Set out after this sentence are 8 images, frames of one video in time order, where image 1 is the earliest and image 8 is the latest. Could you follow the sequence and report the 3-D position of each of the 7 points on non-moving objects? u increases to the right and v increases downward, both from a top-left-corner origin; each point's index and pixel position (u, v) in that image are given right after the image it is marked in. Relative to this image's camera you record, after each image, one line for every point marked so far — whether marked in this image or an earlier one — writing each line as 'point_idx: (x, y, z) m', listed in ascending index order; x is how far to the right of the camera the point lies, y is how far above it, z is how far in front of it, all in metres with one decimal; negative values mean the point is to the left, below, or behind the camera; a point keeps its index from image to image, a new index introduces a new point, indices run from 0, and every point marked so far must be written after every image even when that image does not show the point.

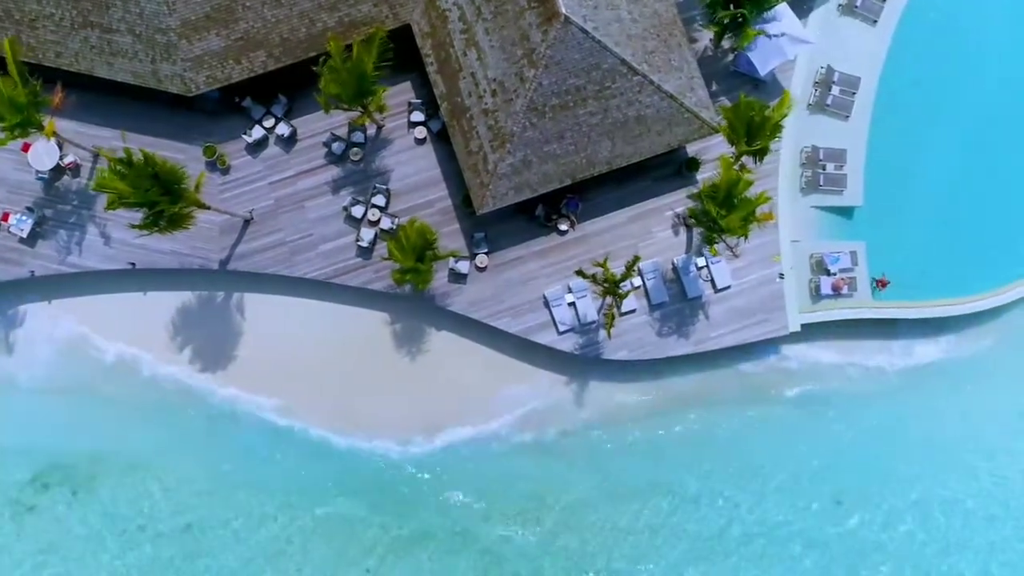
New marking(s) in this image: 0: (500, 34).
0: (-0.2, +5.1, +13.3) m
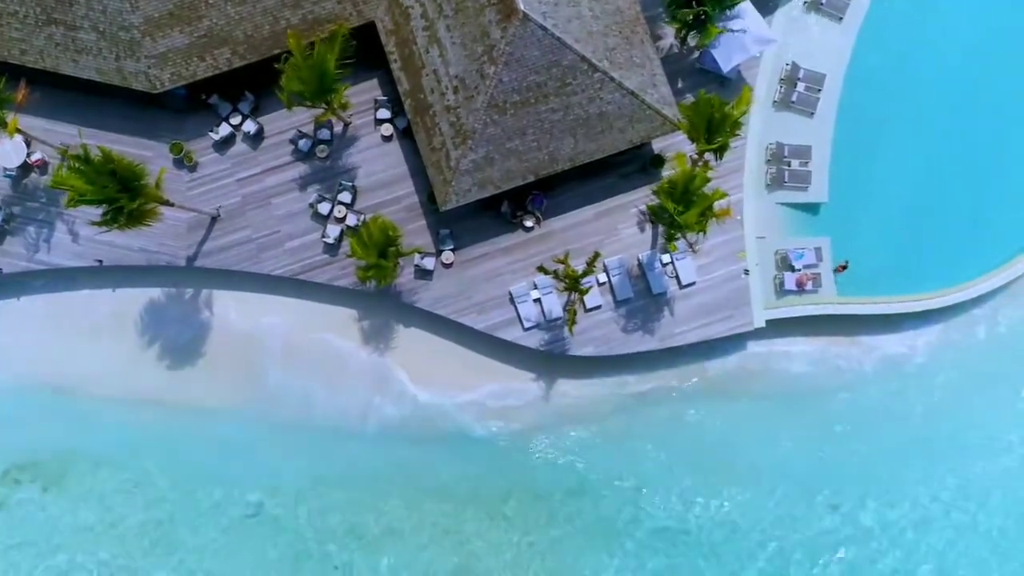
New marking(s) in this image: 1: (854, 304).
0: (-1.0, +5.2, +13.3) m
1: (+7.9, -0.3, +15.4) m
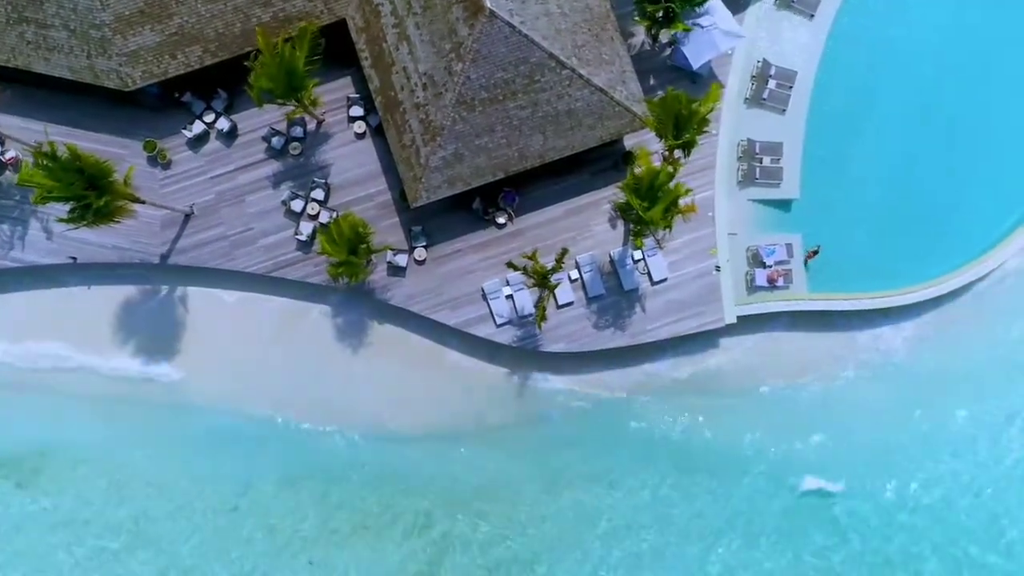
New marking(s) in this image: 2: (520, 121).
0: (-1.7, +5.3, +13.4) m
1: (+7.3, -0.3, +15.4) m
2: (+0.2, +3.5, +13.8) m
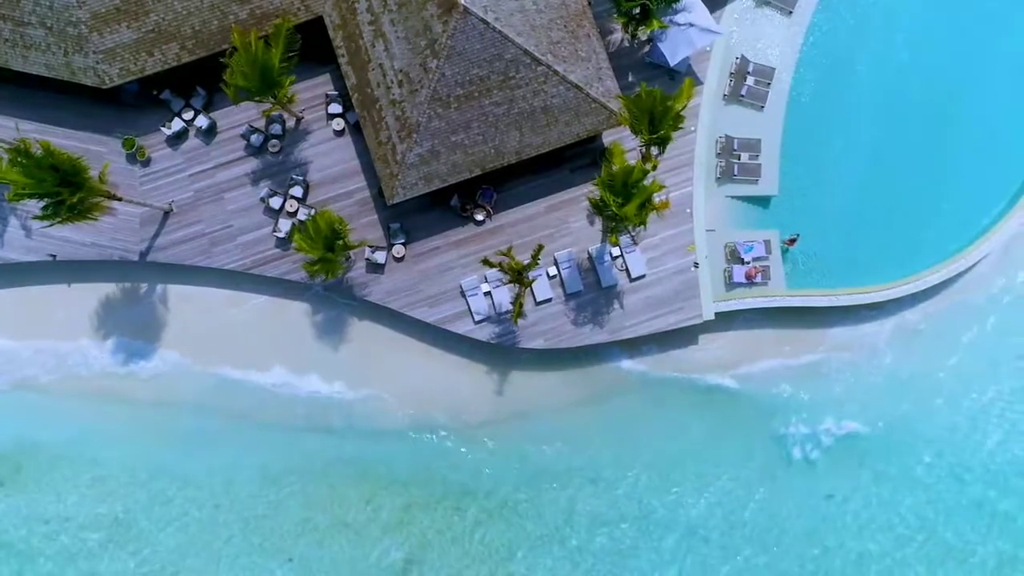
0: (-2.2, +5.3, +13.4) m
1: (+6.8, -0.2, +15.4) m
2: (-0.3, +3.6, +13.8) m
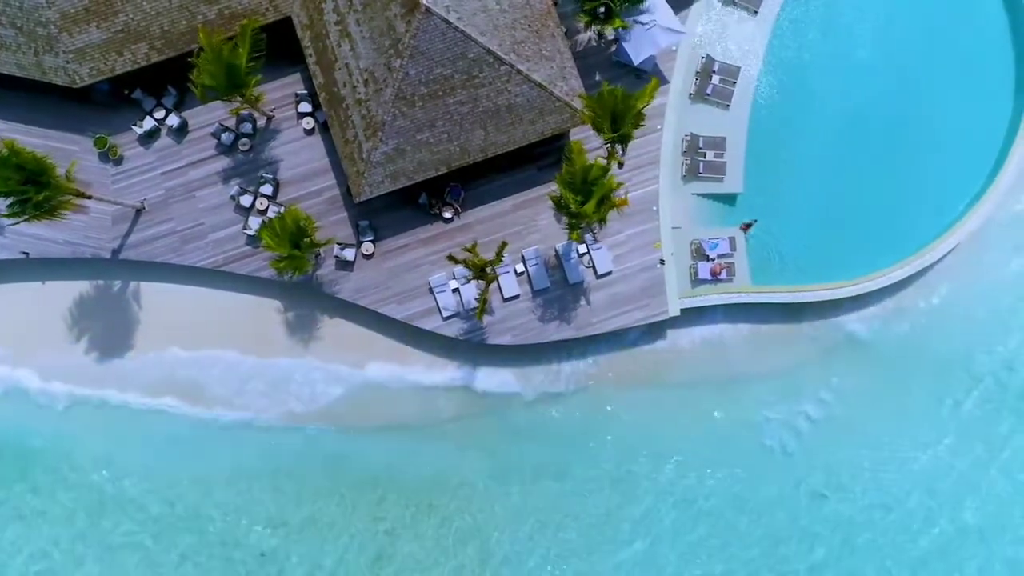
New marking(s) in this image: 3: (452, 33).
0: (-2.9, +5.4, +13.5) m
1: (+6.0, -0.1, +15.6) m
2: (-1.1, +3.6, +14.0) m
3: (-1.2, +5.1, +13.2) m
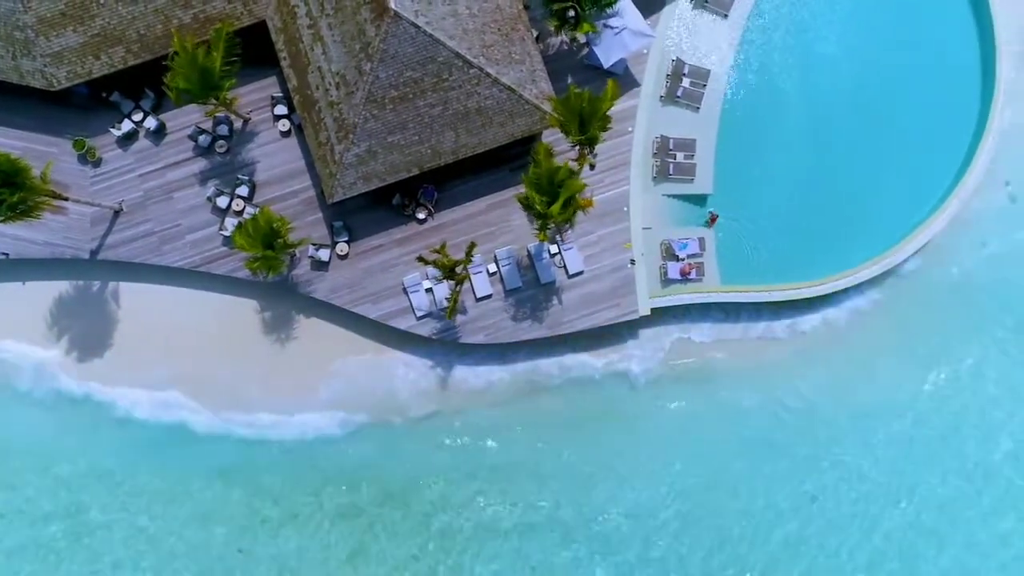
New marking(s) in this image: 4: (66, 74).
0: (-3.6, +5.4, +13.8) m
1: (+5.4, -0.1, +15.8) m
2: (-1.7, +3.6, +14.2) m
3: (-1.8, +5.1, +13.4) m
4: (-9.9, +4.8, +14.7) m
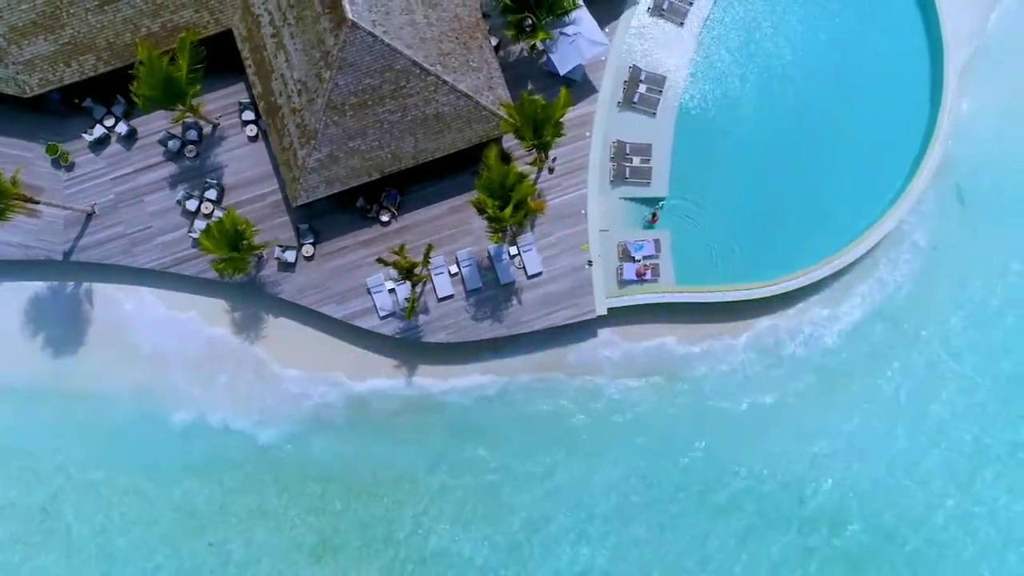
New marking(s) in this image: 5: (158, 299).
0: (-4.6, +5.4, +14.2) m
1: (+4.4, -0.1, +16.3) m
2: (-2.7, +3.6, +14.7) m
3: (-2.8, +5.1, +13.9) m
4: (-10.9, +4.7, +15.1) m
5: (-9.1, -0.3, +17.0) m
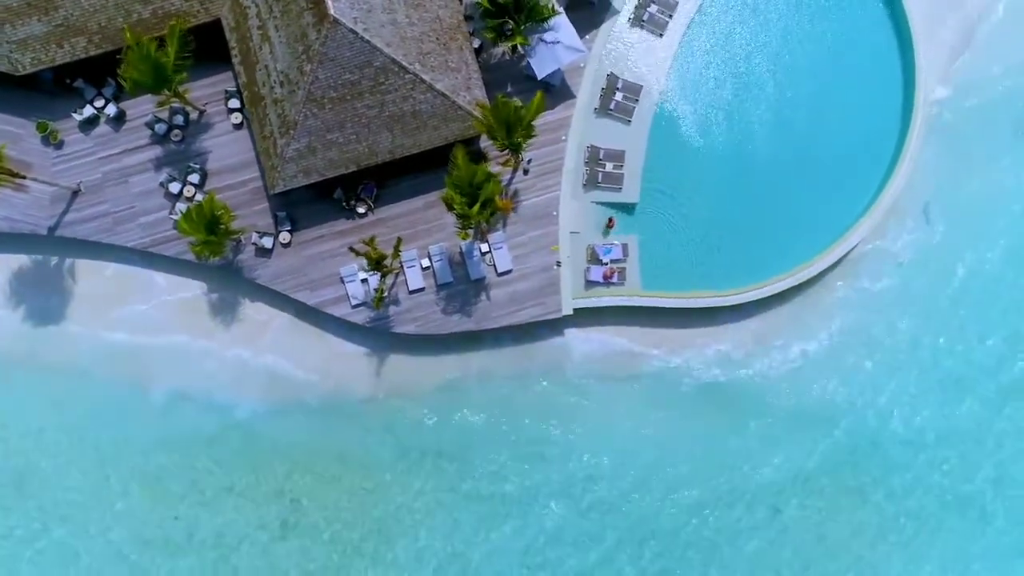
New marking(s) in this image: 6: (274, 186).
0: (-5.0, +5.7, +14.7) m
1: (+3.6, -0.2, +16.7) m
2: (-3.3, +3.9, +15.1) m
3: (-3.3, +5.3, +14.3) m
4: (-11.4, +5.4, +15.6) m
5: (-9.9, +0.3, +17.5) m
6: (-5.6, +2.4, +15.4) m
